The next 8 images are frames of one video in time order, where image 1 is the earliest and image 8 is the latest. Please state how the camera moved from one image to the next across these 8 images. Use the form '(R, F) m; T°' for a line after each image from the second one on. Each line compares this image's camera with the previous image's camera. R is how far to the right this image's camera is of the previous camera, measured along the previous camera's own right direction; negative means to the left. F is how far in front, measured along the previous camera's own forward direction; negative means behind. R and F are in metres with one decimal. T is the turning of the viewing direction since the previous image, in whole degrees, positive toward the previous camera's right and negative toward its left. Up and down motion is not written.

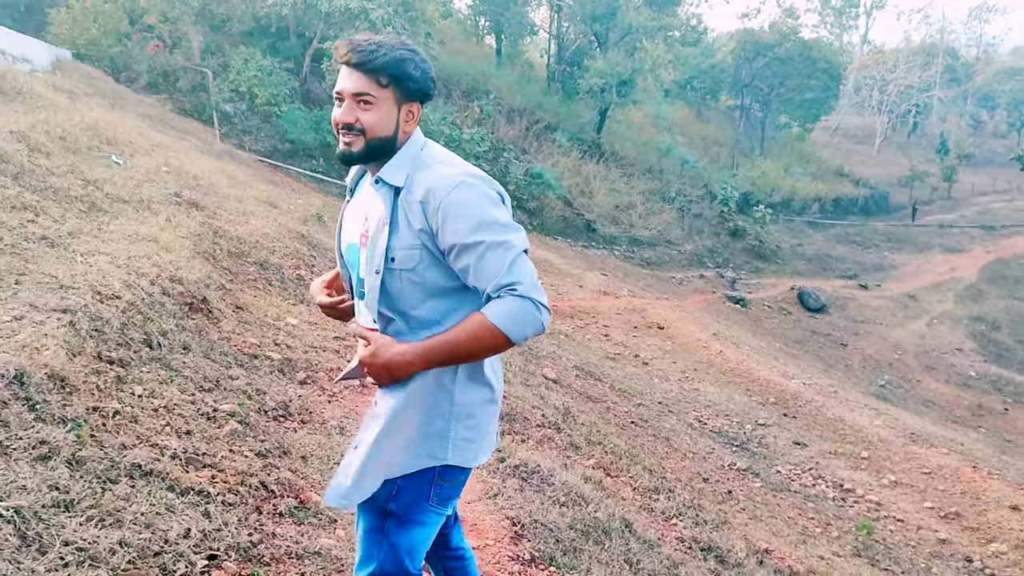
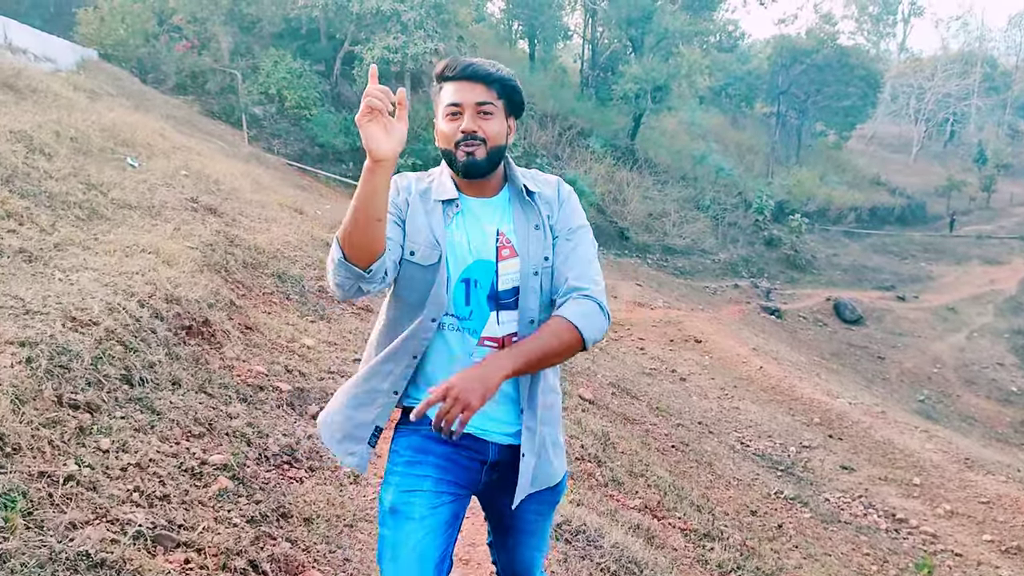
(-0.1, +0.4) m; -2°
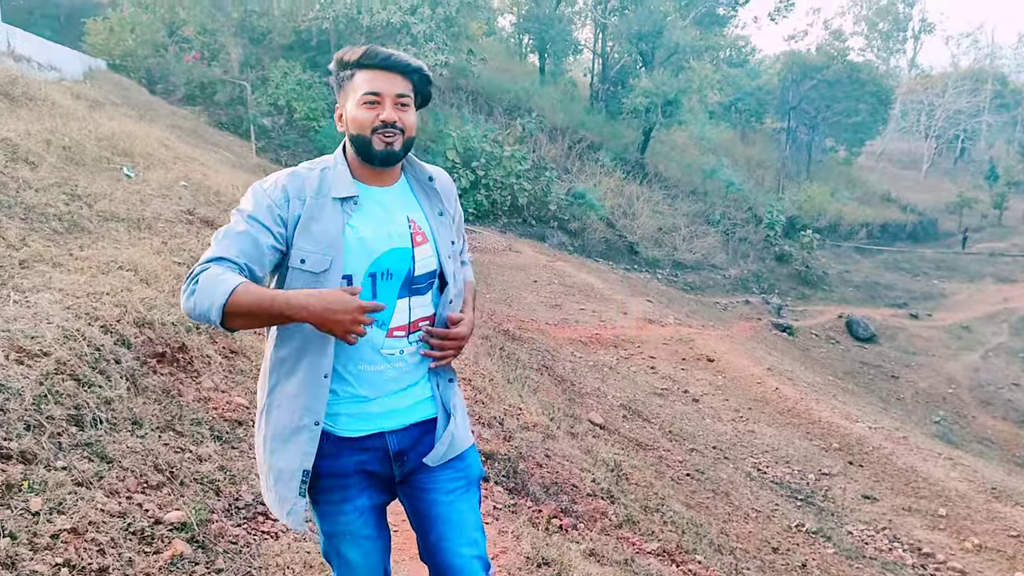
(0.0, +0.3) m; -1°
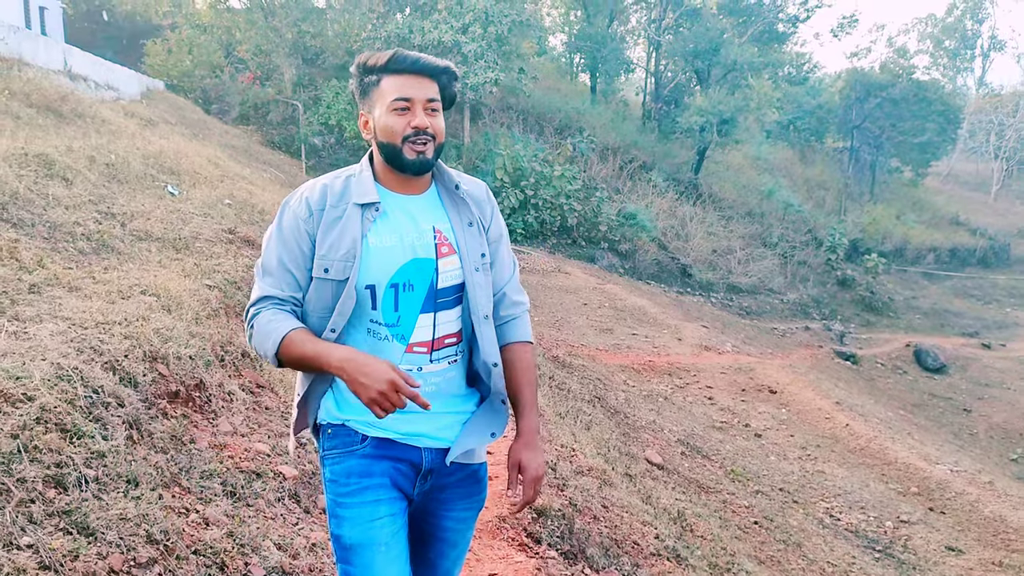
(0.0, +0.3) m; -4°
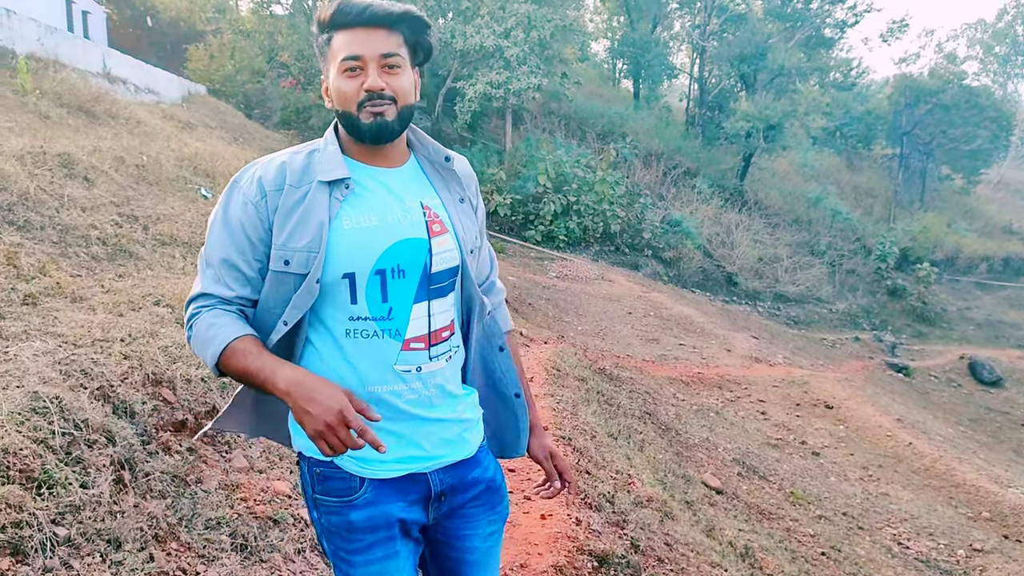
(-0.1, +0.3) m; -3°
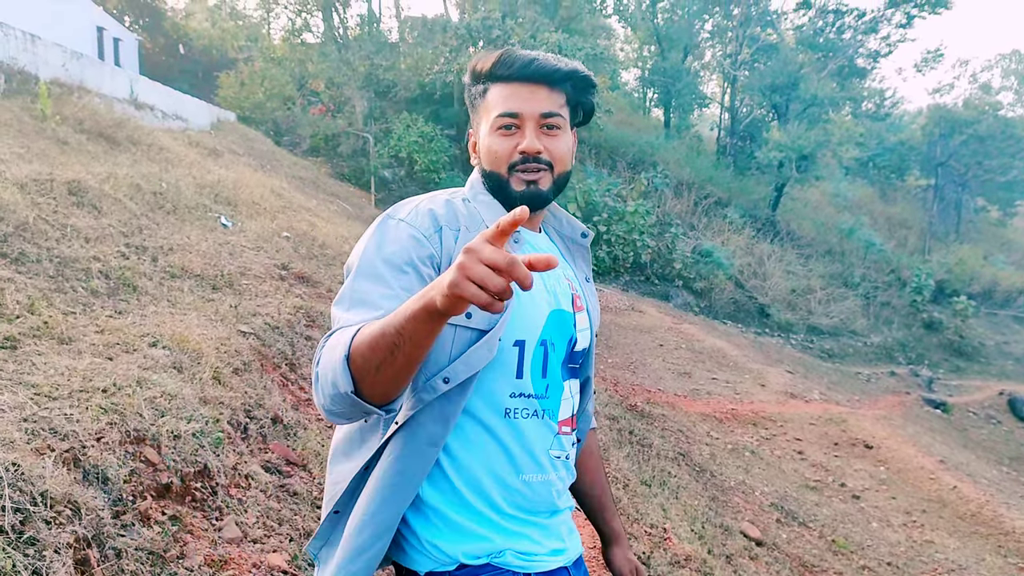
(0.0, +0.2) m; -2°
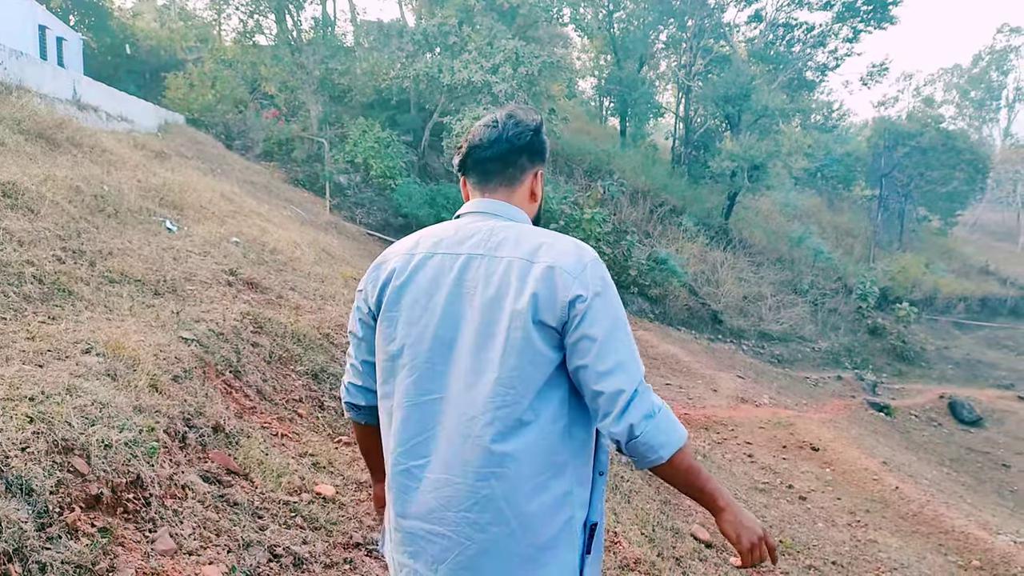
(0.0, 0.0) m; +3°
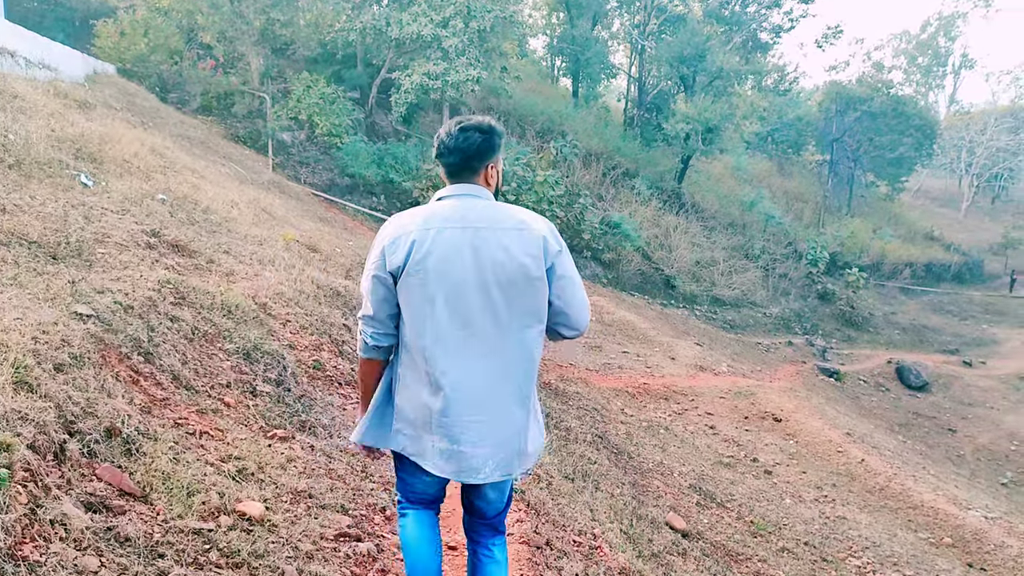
(-0.1, +0.4) m; +4°
